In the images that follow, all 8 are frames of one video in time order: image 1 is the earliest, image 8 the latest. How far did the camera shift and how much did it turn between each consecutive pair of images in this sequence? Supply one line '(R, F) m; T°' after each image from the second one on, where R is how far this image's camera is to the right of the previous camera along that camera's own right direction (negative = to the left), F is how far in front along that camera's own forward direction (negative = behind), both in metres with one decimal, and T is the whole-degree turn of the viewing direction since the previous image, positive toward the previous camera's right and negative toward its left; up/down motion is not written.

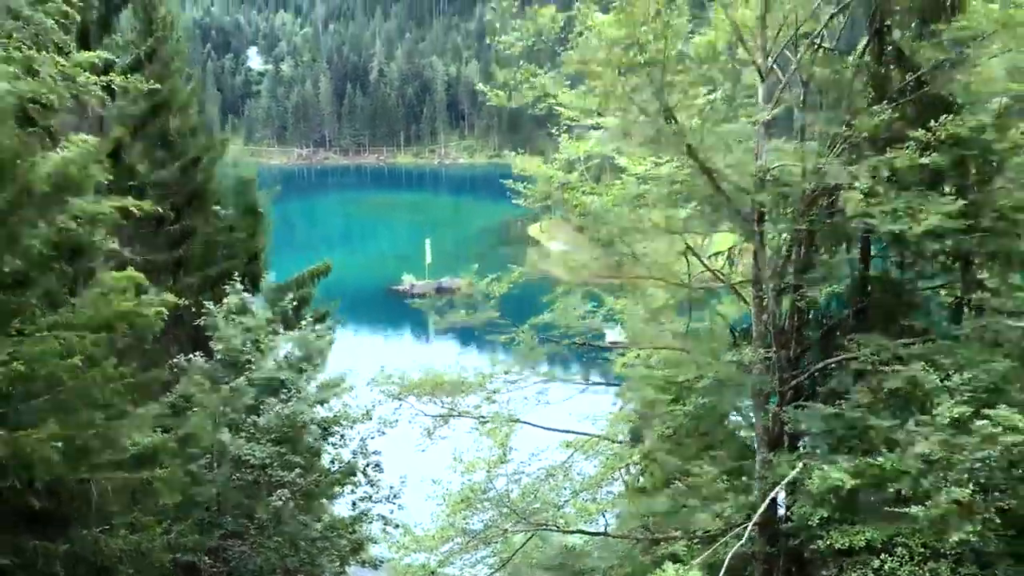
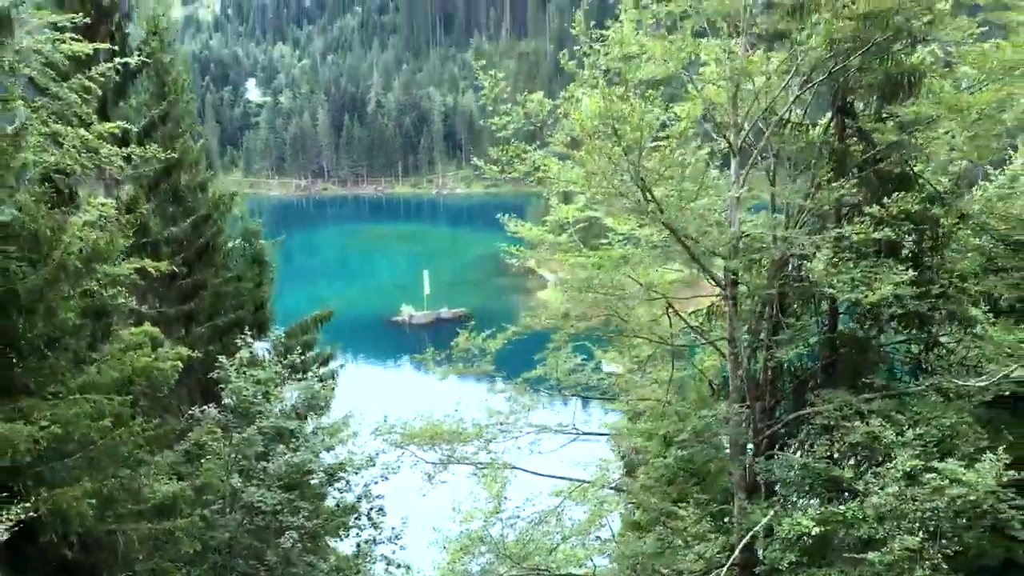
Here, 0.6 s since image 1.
(0.0, -0.7) m; 0°
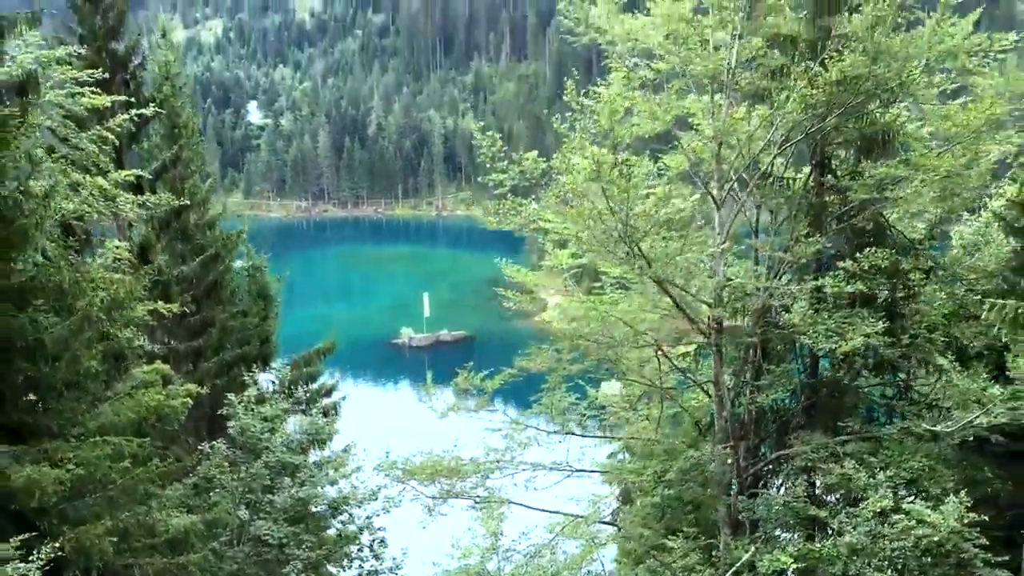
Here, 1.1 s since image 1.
(0.0, -0.5) m; 0°
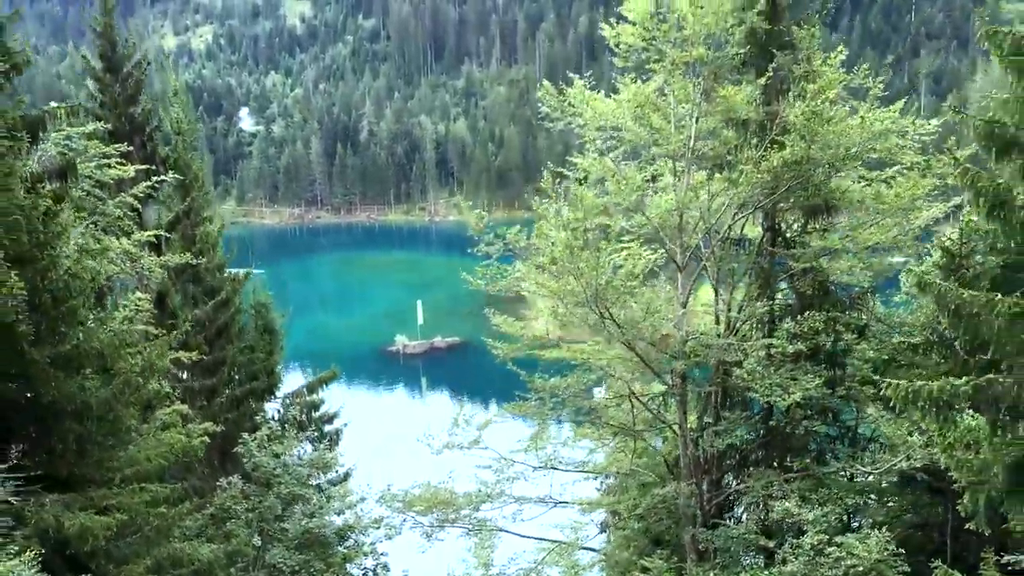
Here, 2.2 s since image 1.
(+0.1, -1.2) m; 0°
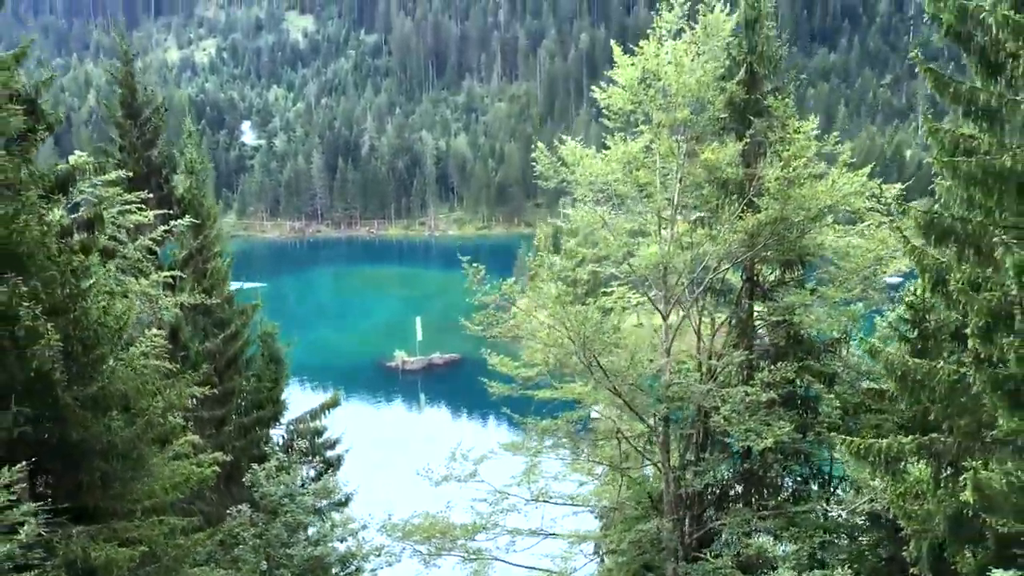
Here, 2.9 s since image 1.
(0.0, -0.8) m; 0°
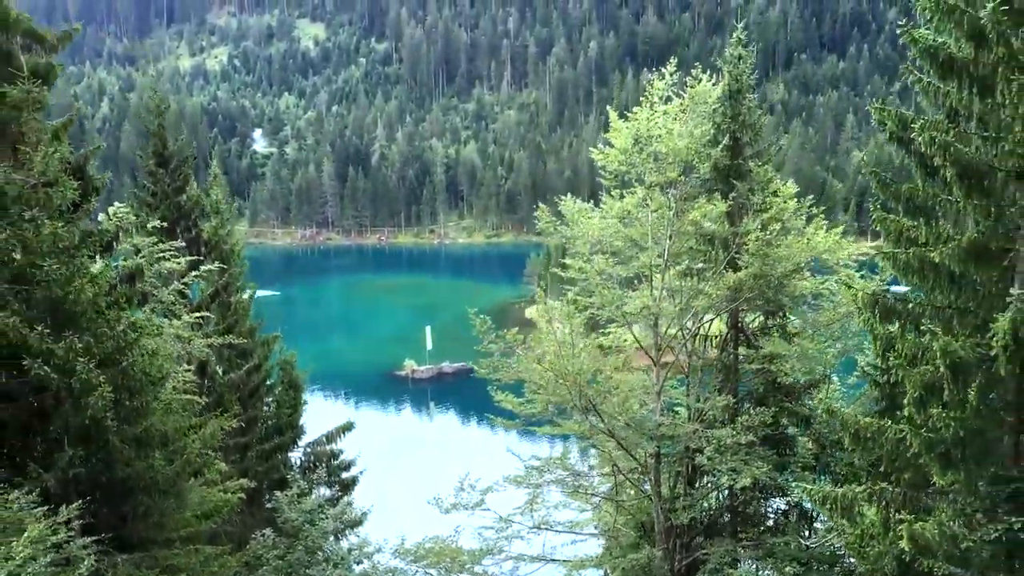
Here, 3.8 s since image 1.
(+0.1, -1.1) m; -1°
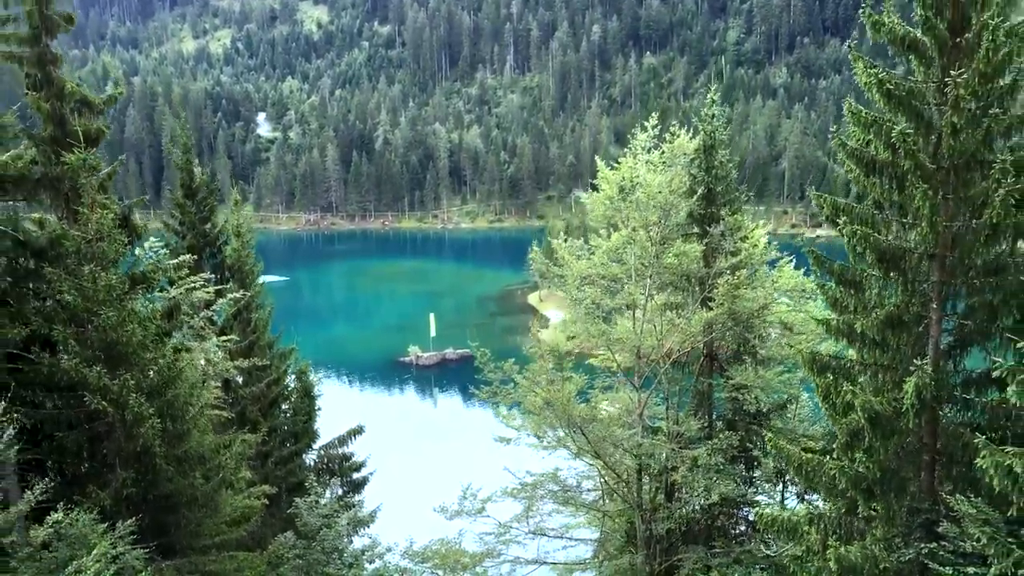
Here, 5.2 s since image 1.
(+0.1, -1.5) m; 0°
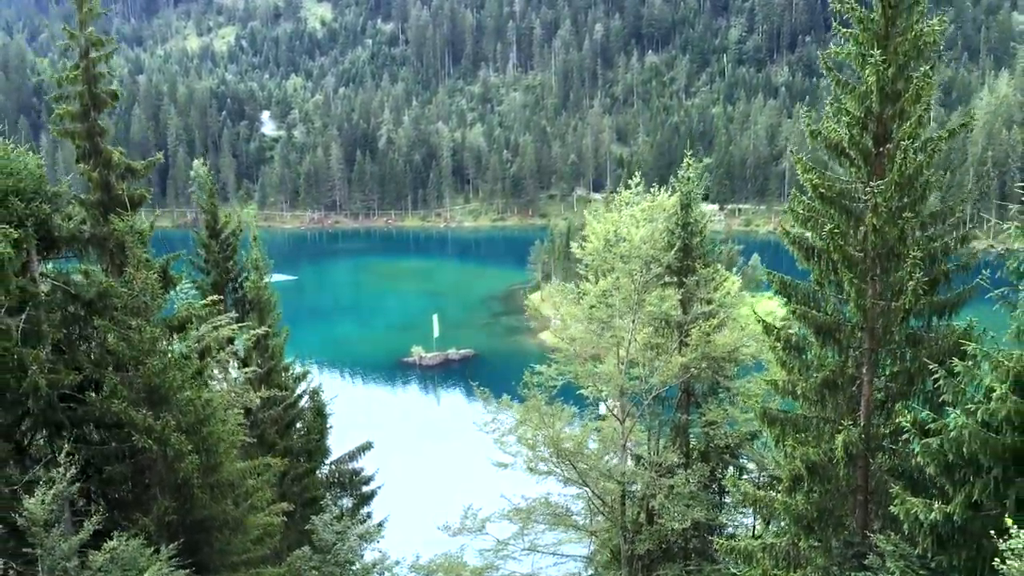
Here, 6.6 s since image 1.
(+0.1, -1.6) m; 0°
